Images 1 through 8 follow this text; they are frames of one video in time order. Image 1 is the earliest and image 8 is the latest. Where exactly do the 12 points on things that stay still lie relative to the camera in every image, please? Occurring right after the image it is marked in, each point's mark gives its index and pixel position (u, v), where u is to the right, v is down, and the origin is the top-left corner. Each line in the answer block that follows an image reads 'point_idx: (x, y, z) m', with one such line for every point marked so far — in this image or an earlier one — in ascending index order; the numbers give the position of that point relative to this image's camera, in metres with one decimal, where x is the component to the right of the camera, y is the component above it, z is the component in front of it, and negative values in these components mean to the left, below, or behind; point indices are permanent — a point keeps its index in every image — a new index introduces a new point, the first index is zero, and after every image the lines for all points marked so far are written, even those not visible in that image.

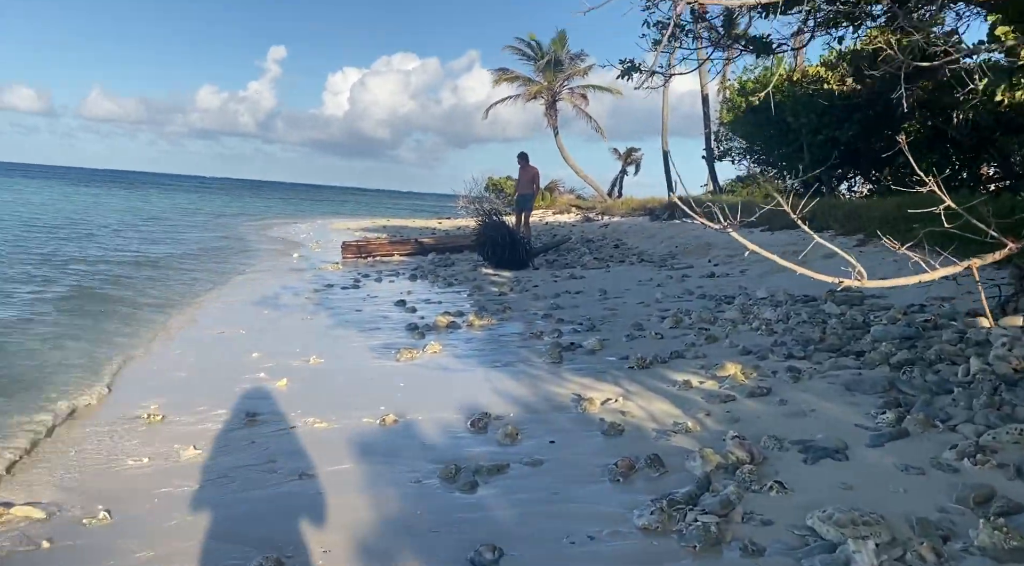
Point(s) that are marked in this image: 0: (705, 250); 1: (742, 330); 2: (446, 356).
0: (+3.1, +0.5, +12.7) m
1: (+2.0, -0.4, +6.9) m
2: (-0.5, -0.6, +6.7) m
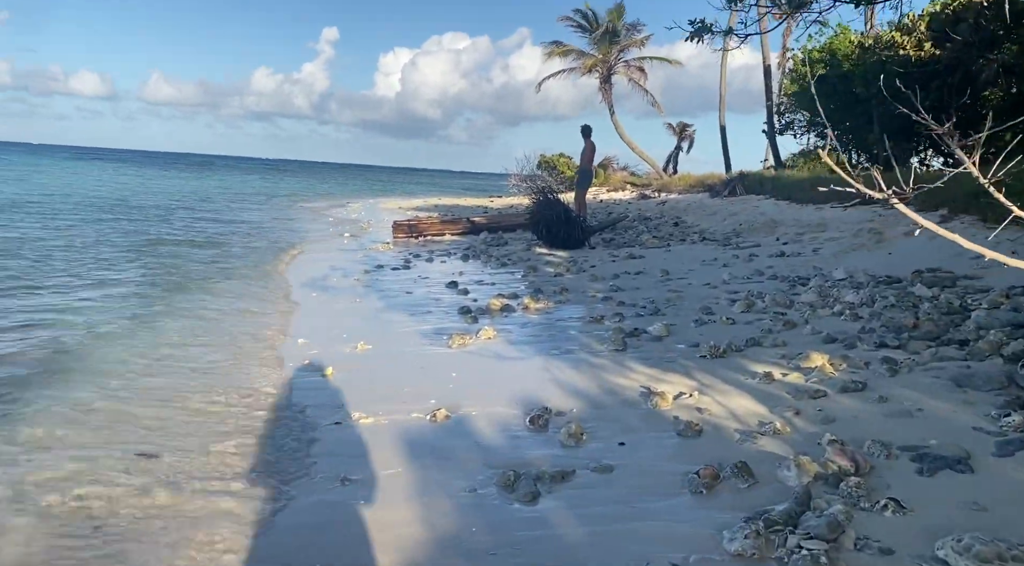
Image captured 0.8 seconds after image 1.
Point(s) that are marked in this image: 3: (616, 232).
0: (+3.9, +0.8, +12.0) m
1: (+2.4, -0.3, +6.3) m
2: (-0.1, -0.5, +6.3) m
3: (+1.8, +0.9, +14.3) m
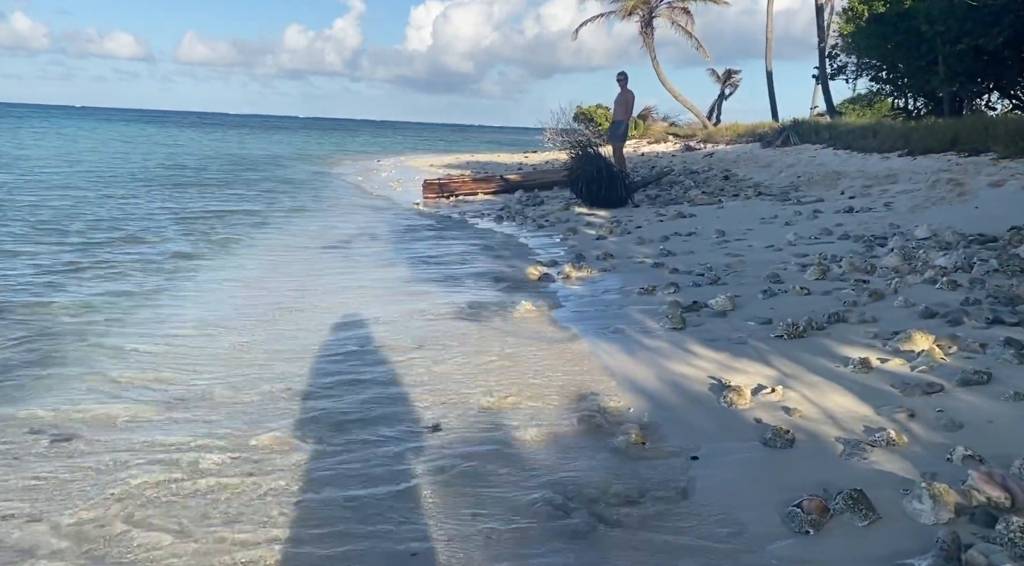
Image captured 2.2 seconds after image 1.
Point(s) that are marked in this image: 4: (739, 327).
0: (+4.4, +1.4, +11.0) m
1: (+2.7, 0.0, +5.5) m
2: (+0.2, -0.2, +5.6) m
3: (+2.5, +1.6, +13.4) m
4: (+1.4, -0.3, +5.0) m
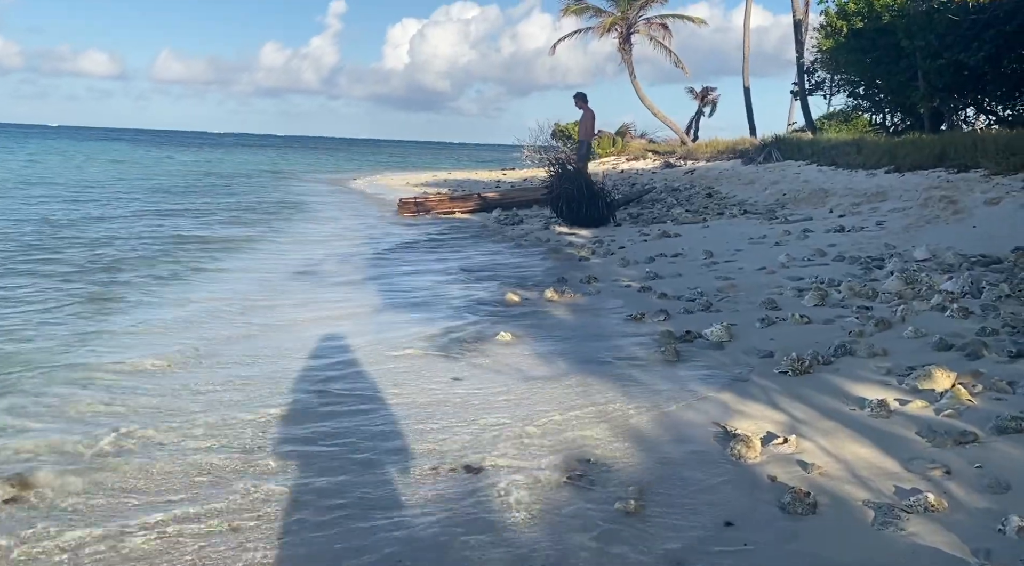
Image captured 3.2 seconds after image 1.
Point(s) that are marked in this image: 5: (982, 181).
0: (+4.1, +1.1, +10.7) m
1: (+2.6, -0.2, +5.1) m
2: (+0.1, -0.4, +5.1) m
3: (+2.1, +1.3, +13.0) m
4: (+1.3, -0.4, +4.6) m
5: (+5.3, +1.1, +9.0) m
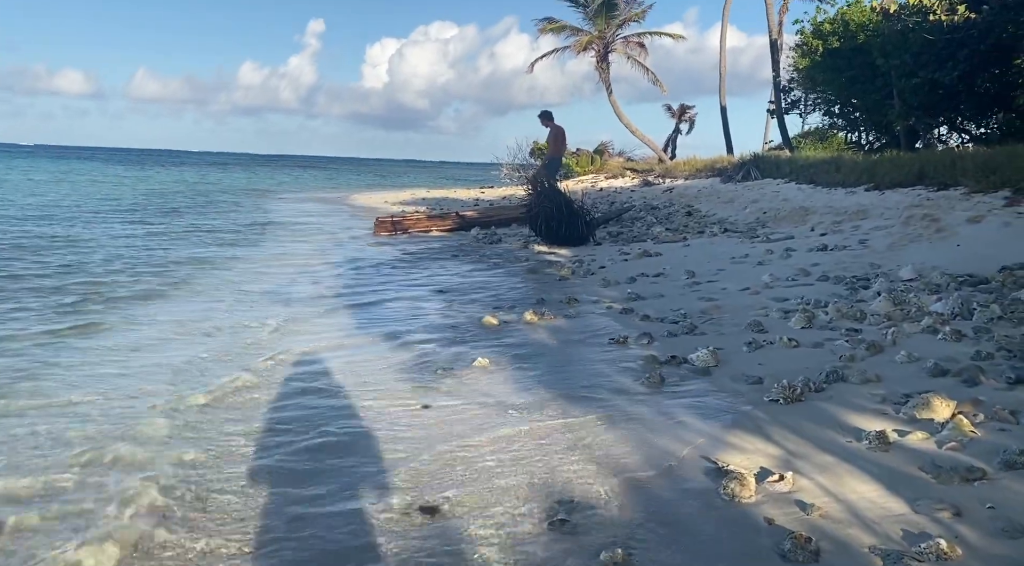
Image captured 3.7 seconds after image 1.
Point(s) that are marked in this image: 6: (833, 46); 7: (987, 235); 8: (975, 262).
0: (+3.8, +0.9, +10.6) m
1: (+2.5, -0.3, +4.9) m
2: (-0.1, -0.6, +4.9) m
3: (+1.8, +1.0, +12.9) m
4: (+1.2, -0.6, +4.4) m
5: (+5.0, +0.9, +9.0) m
6: (+7.5, +5.6, +18.9) m
7: (+4.4, +0.4, +7.4) m
8: (+3.9, +0.2, +6.7) m
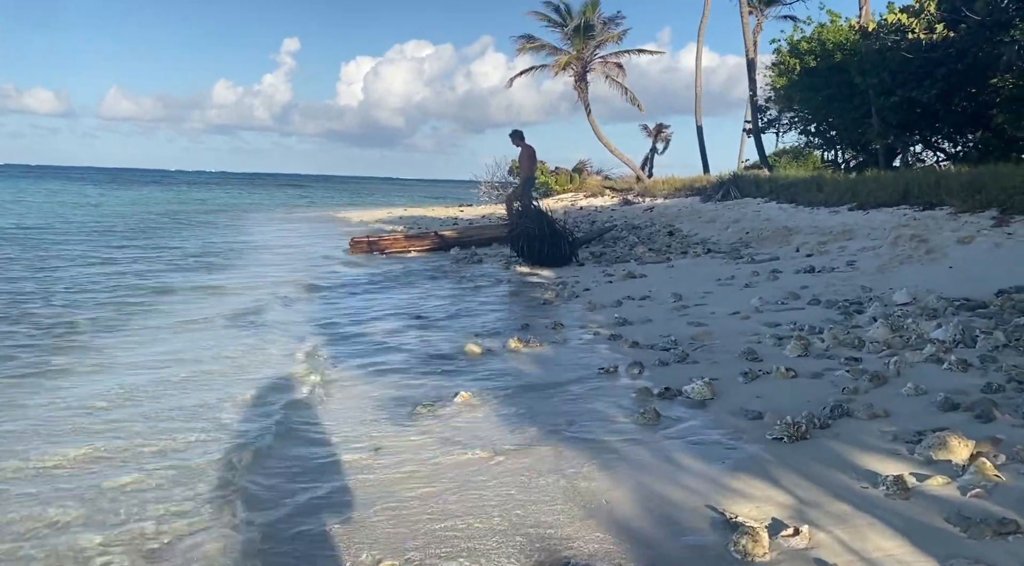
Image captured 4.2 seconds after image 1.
0: (+3.6, +0.6, +10.5) m
1: (+2.4, -0.5, +4.7) m
2: (-0.2, -0.8, +4.6) m
3: (+1.4, +0.6, +12.7) m
4: (+1.1, -0.7, +4.1) m
5: (+4.8, +0.7, +8.8) m
6: (+7.0, +5.1, +18.9) m
7: (+4.2, +0.2, +7.3) m
8: (+3.7, 0.0, +6.5) m
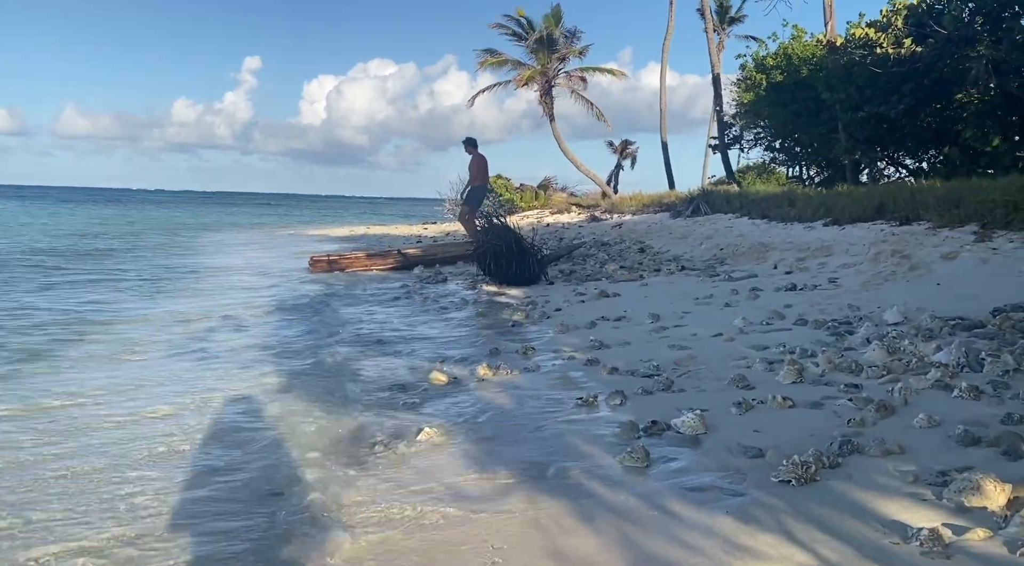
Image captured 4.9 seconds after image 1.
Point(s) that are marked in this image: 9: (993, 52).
0: (+3.1, +0.4, +10.1) m
1: (+2.2, -0.6, +4.3) m
2: (-0.3, -0.9, +4.1) m
3: (+0.9, +0.3, +12.3) m
4: (+1.0, -0.8, +3.7) m
5: (+4.5, +0.5, +8.6) m
6: (+6.2, +4.7, +18.8) m
7: (+3.9, +0.1, +7.0) m
8: (+3.5, -0.2, +6.2) m
9: (+7.9, +3.8, +13.2) m
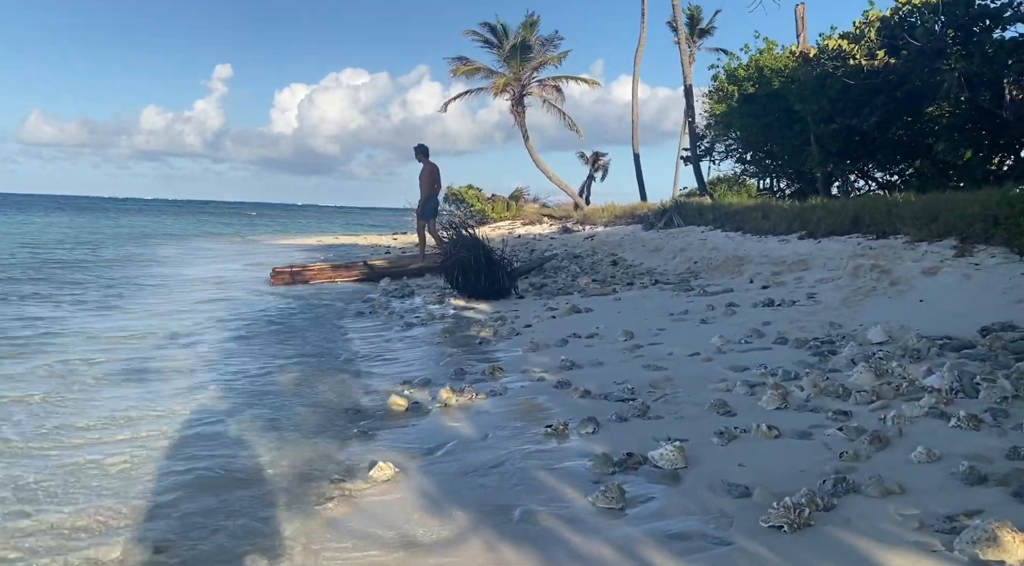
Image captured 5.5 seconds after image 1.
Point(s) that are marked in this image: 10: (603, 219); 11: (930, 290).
0: (+2.8, +0.2, +9.9) m
1: (+2.0, -0.7, +4.0) m
2: (-0.5, -1.0, +3.7) m
3: (+0.5, +0.1, +11.9) m
4: (+0.8, -0.9, +3.3) m
5: (+4.1, +0.4, +8.4) m
6: (+5.5, +4.5, +18.7) m
7: (+3.7, 0.0, +6.7) m
8: (+3.2, -0.3, +5.9) m
9: (+7.4, +3.6, +13.1) m
10: (+2.2, +1.6, +19.9) m
11: (+3.5, -0.1, +6.8) m
